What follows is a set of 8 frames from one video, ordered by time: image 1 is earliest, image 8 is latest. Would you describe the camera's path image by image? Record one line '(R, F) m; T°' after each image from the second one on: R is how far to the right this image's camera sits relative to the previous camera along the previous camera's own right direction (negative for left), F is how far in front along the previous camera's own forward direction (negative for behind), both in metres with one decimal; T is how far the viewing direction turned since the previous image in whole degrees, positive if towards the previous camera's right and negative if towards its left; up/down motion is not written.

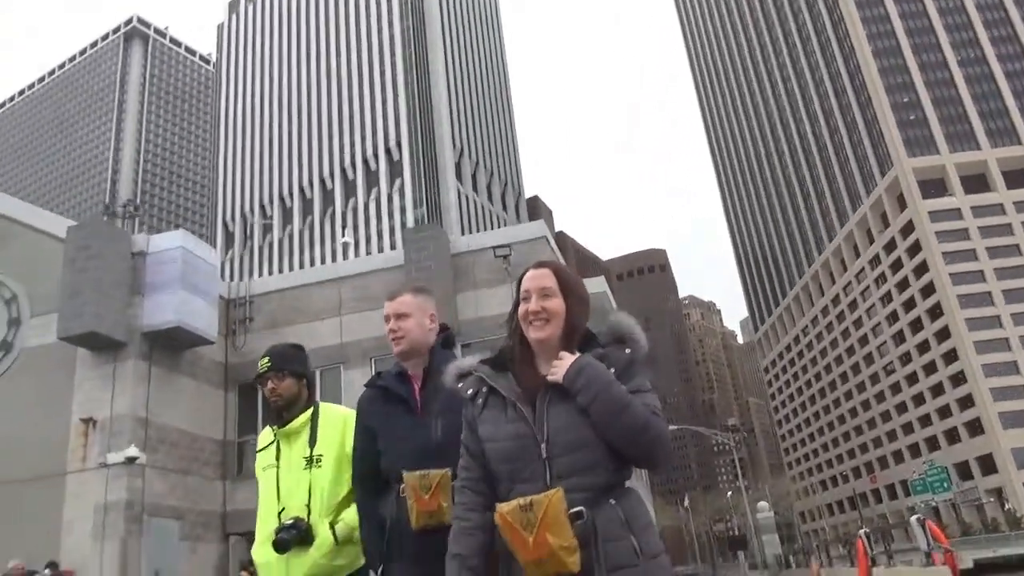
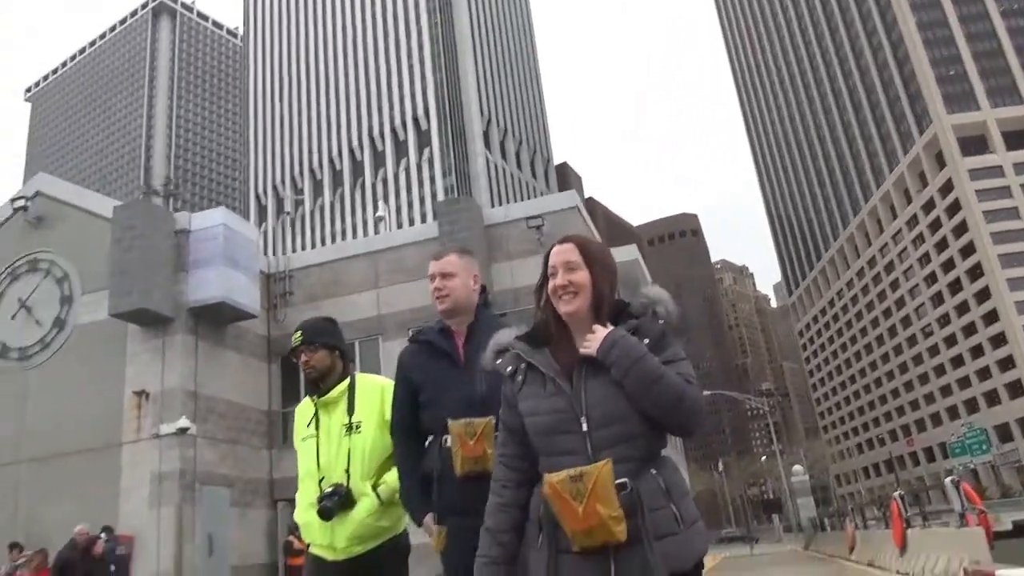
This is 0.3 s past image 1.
(-0.1, -0.2) m; -2°
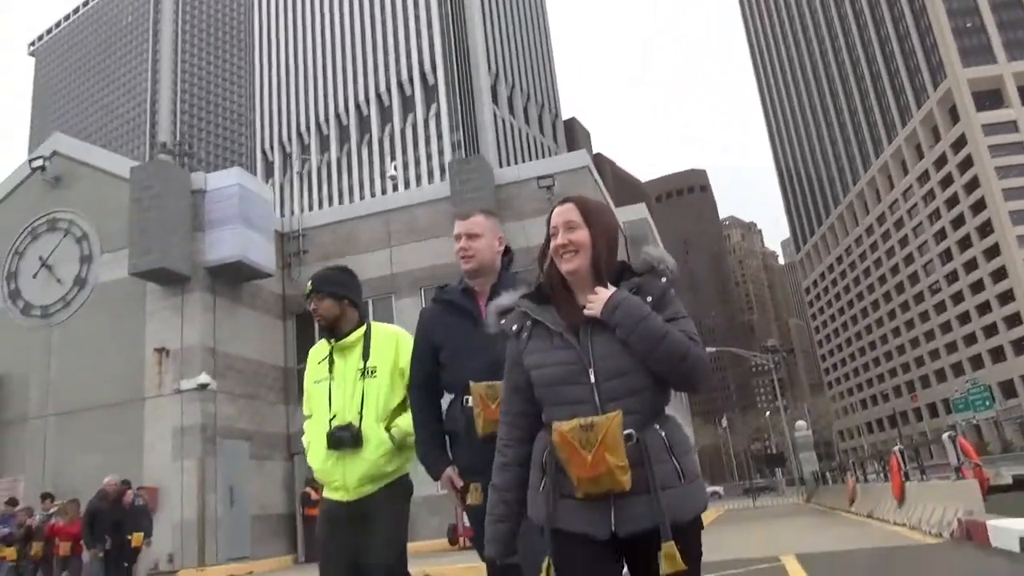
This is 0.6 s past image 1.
(-0.1, -0.3) m; -1°
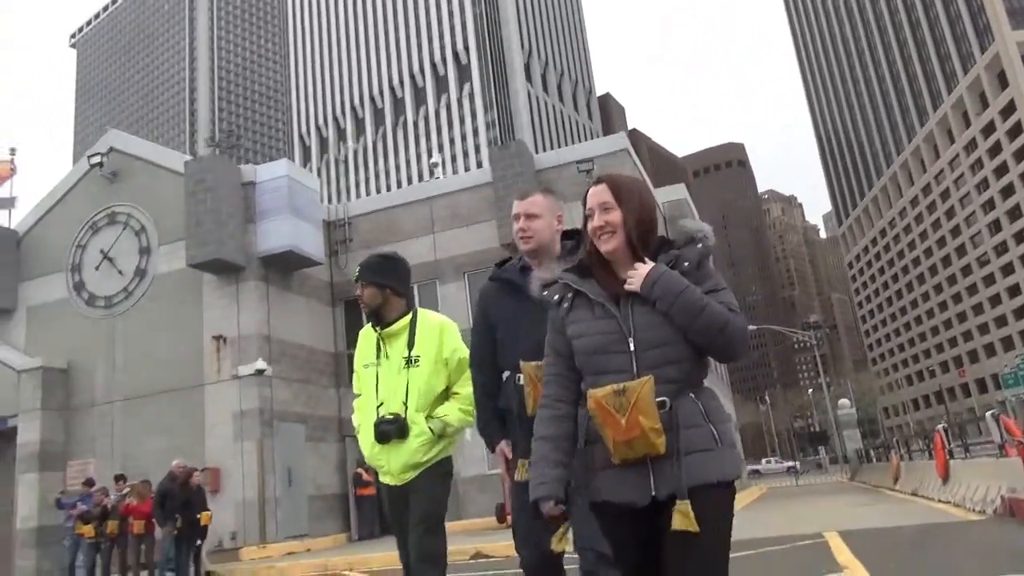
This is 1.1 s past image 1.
(-0.1, -0.3) m; -3°
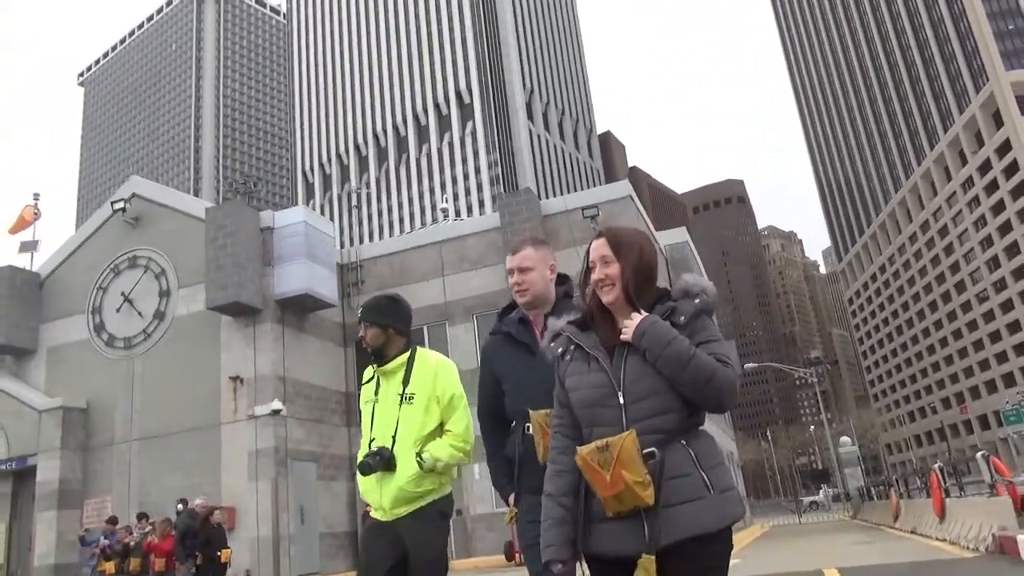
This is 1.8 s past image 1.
(-0.2, -0.6) m; 0°
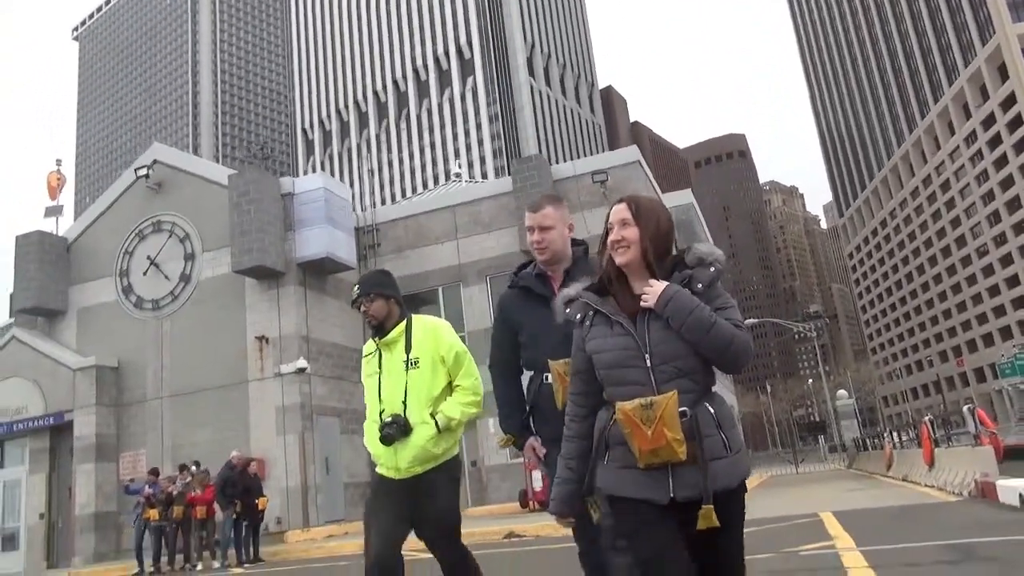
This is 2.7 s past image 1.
(-0.3, -0.7) m; 0°
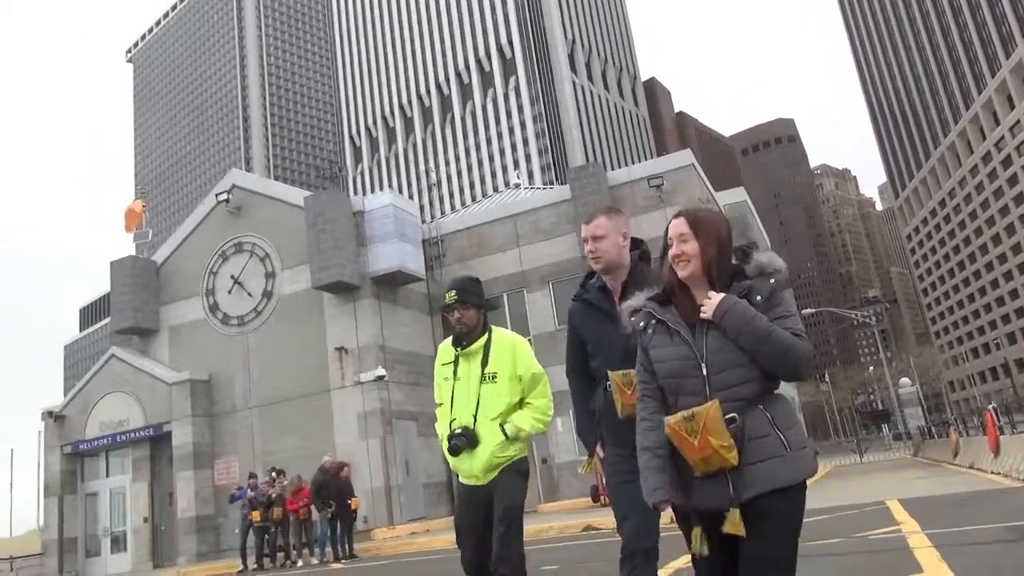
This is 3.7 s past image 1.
(-0.4, -0.9) m; -4°
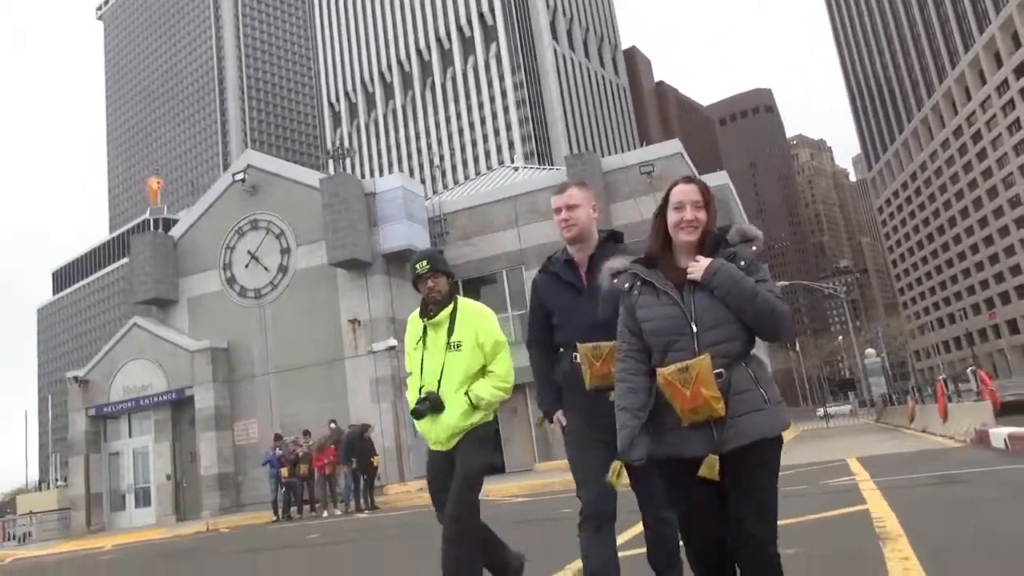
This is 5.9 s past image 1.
(-0.7, -1.6) m; +2°
